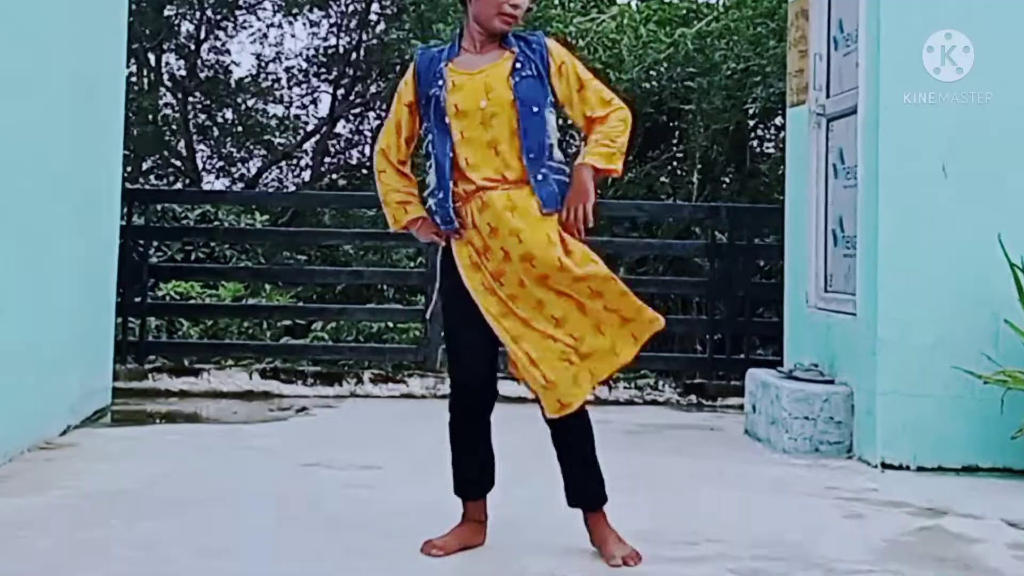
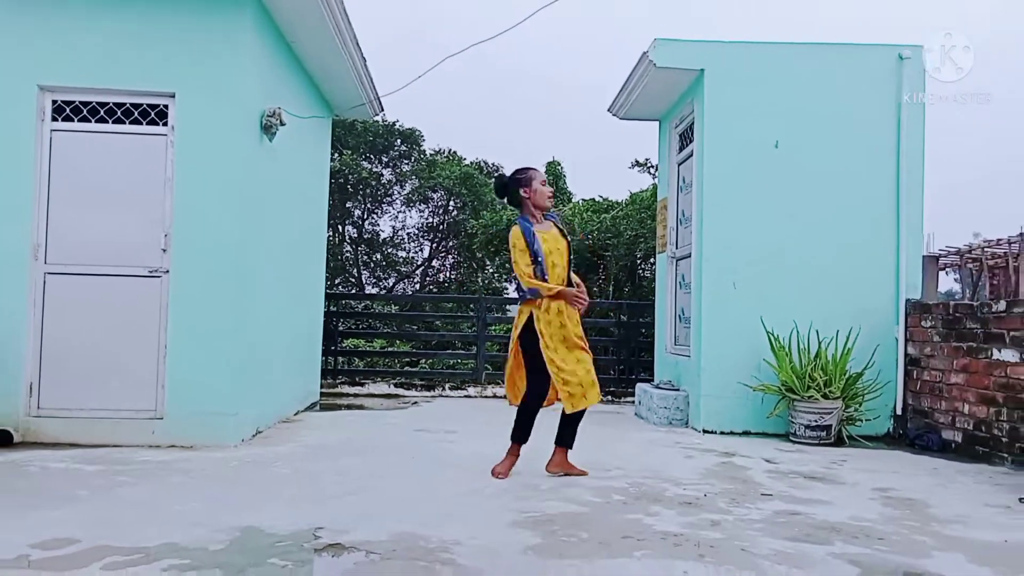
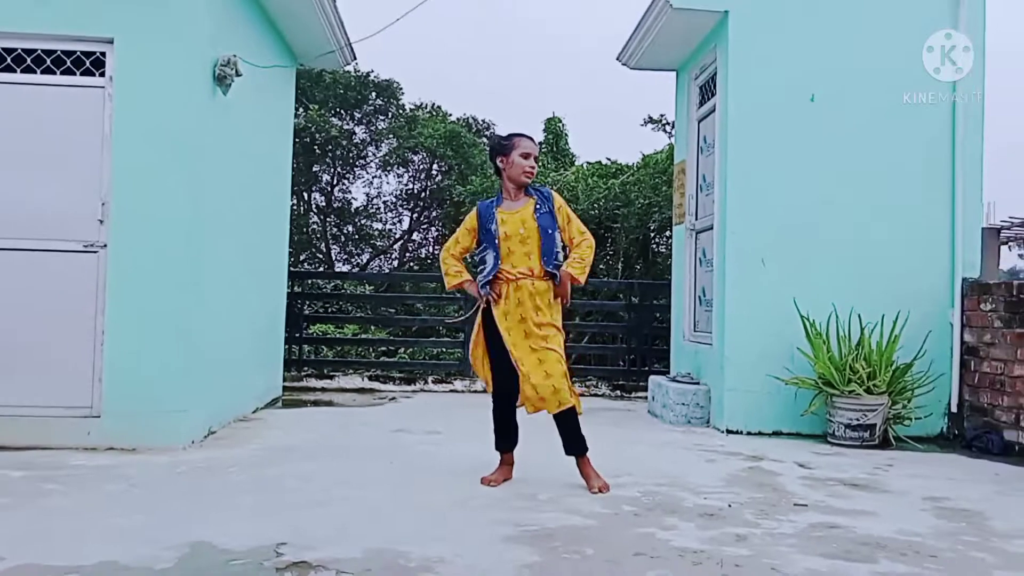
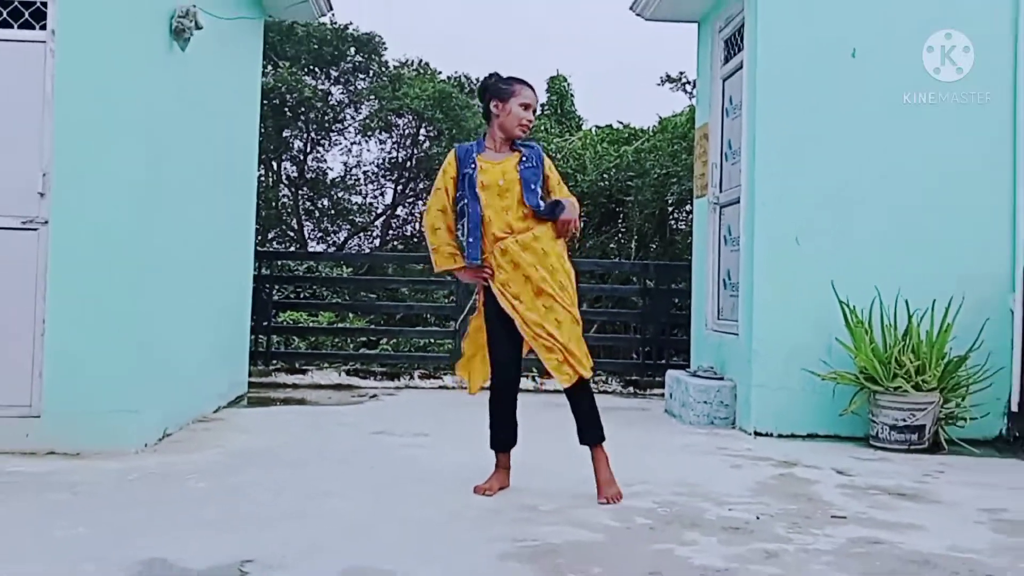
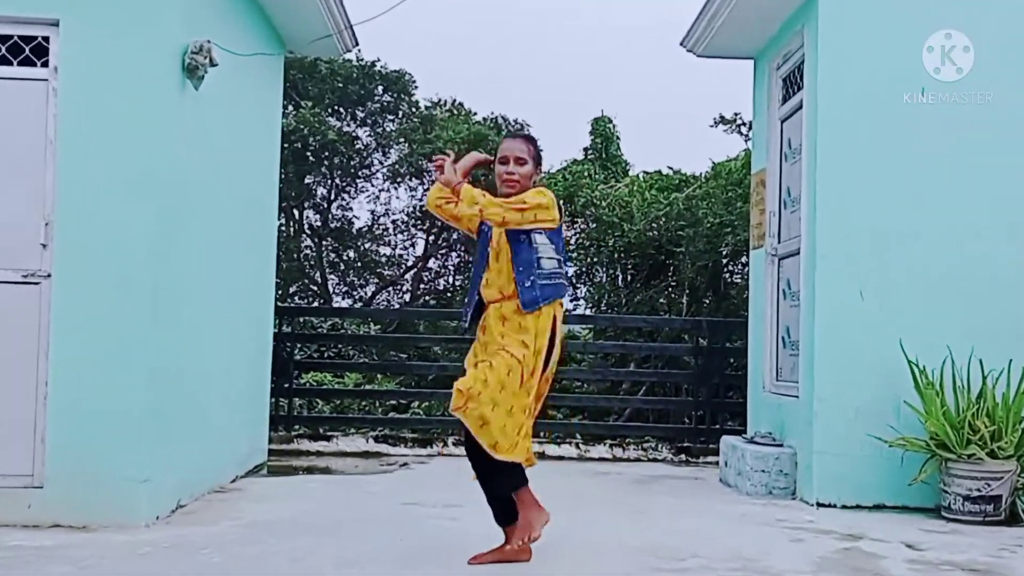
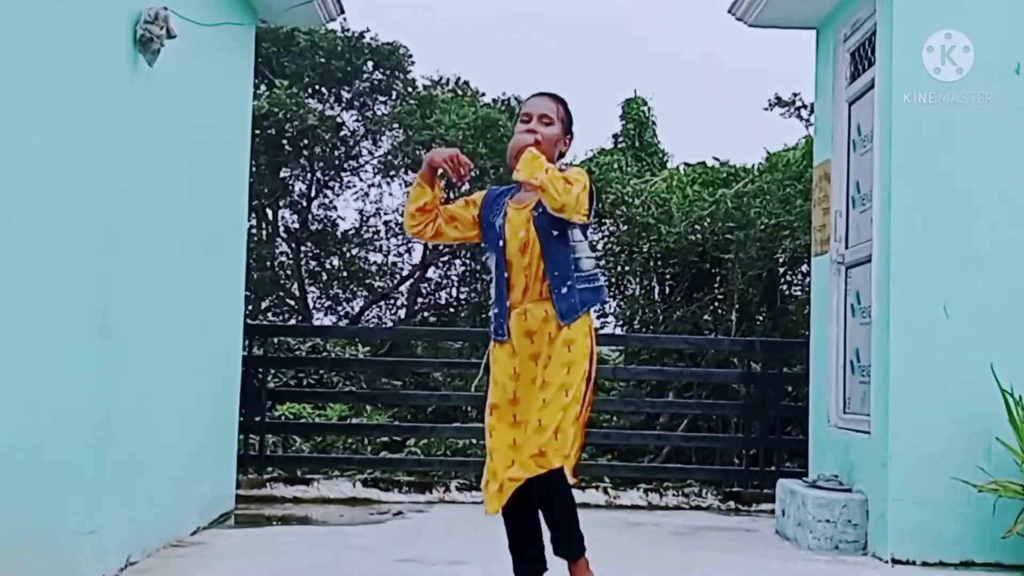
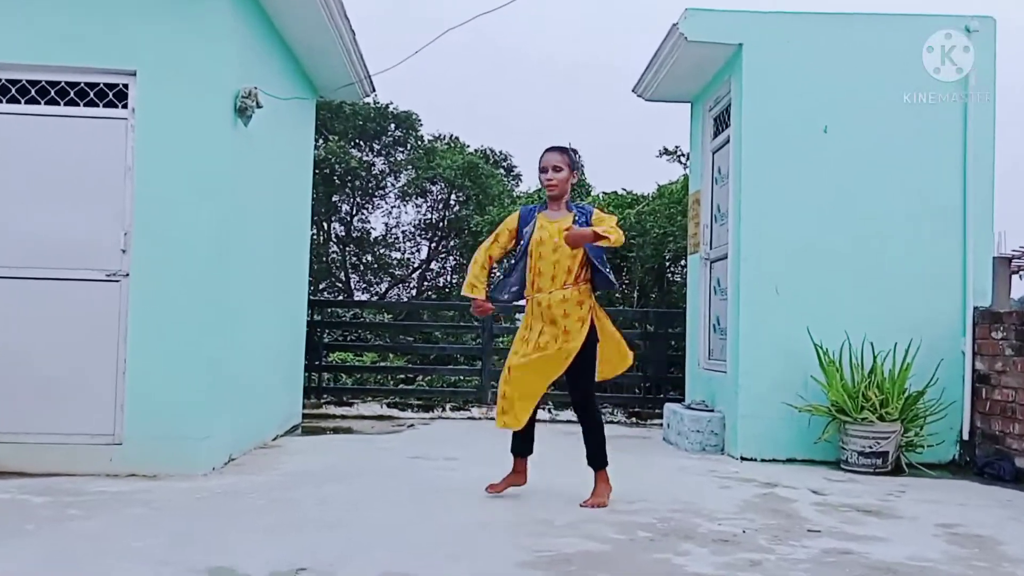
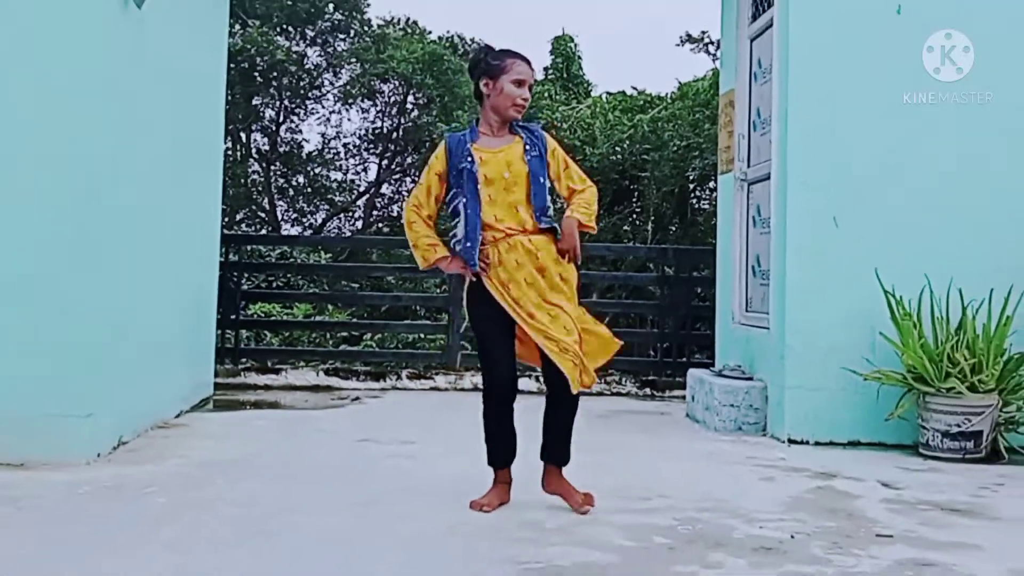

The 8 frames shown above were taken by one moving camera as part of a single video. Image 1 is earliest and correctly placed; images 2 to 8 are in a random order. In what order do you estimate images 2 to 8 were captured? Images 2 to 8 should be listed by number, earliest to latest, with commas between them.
8, 4, 3, 2, 7, 5, 6
